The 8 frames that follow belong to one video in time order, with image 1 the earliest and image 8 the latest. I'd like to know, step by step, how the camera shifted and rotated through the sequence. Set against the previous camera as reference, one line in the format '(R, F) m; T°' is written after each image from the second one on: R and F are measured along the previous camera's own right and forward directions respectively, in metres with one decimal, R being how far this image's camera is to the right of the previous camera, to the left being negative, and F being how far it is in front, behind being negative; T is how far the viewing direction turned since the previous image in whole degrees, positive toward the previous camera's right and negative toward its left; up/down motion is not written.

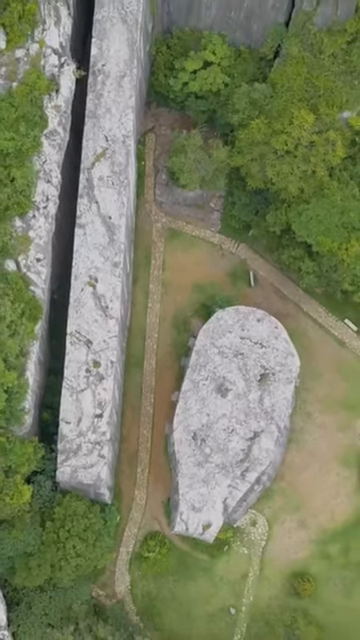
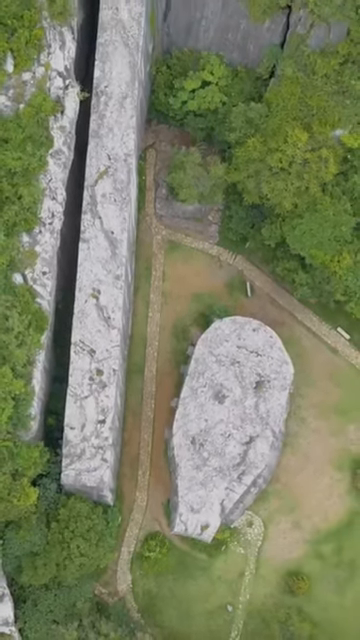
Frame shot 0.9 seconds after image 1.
(0.0, -0.7) m; 0°
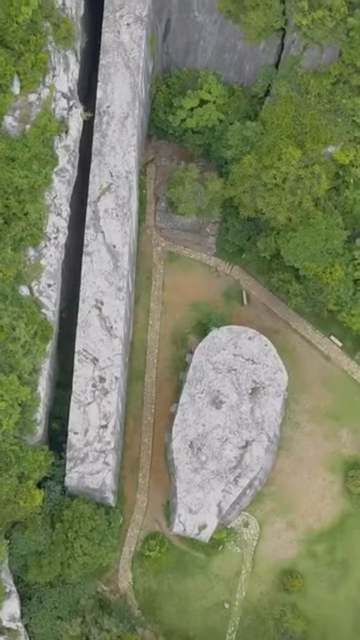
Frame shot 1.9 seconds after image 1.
(0.0, -0.7) m; 0°
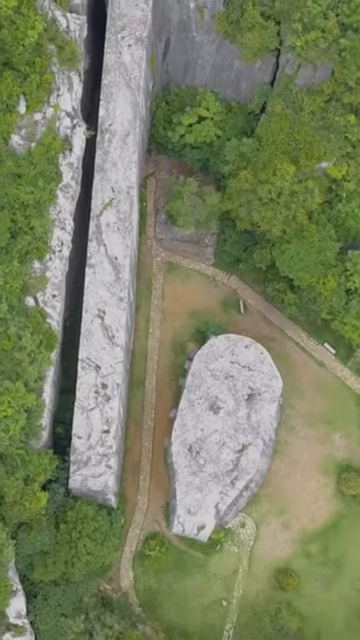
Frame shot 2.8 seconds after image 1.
(0.0, -0.7) m; 0°
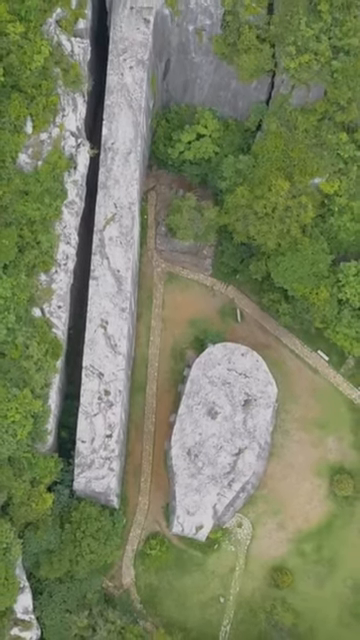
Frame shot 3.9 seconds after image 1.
(0.0, -0.8) m; 0°
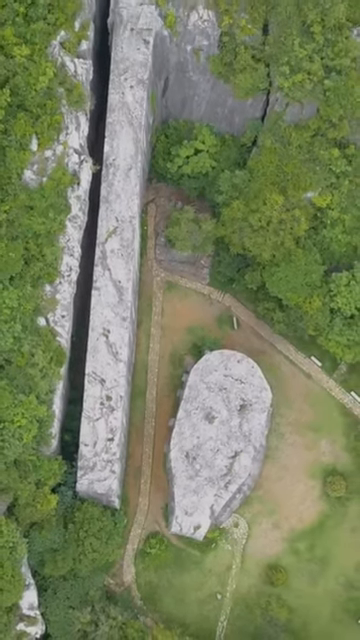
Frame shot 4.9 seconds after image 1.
(0.0, -0.8) m; 0°
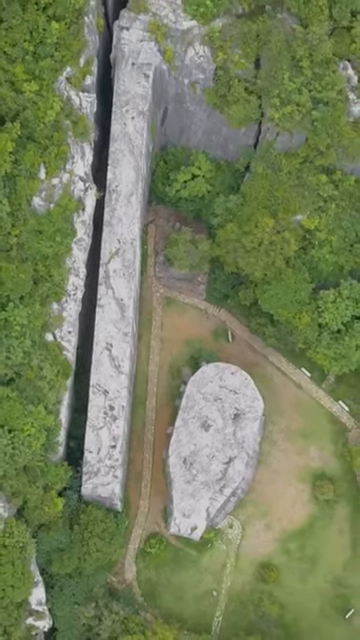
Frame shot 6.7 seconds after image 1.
(+0.1, -1.4) m; 0°
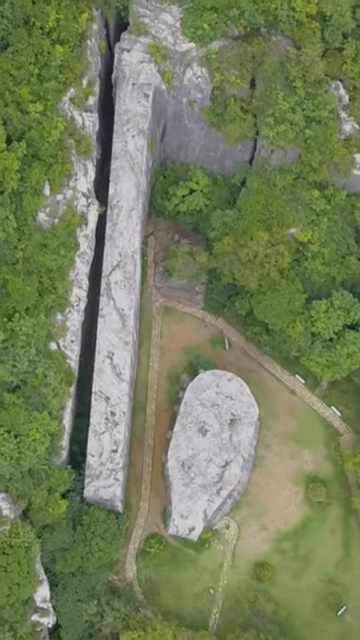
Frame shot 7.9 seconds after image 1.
(+0.1, -0.9) m; 0°
